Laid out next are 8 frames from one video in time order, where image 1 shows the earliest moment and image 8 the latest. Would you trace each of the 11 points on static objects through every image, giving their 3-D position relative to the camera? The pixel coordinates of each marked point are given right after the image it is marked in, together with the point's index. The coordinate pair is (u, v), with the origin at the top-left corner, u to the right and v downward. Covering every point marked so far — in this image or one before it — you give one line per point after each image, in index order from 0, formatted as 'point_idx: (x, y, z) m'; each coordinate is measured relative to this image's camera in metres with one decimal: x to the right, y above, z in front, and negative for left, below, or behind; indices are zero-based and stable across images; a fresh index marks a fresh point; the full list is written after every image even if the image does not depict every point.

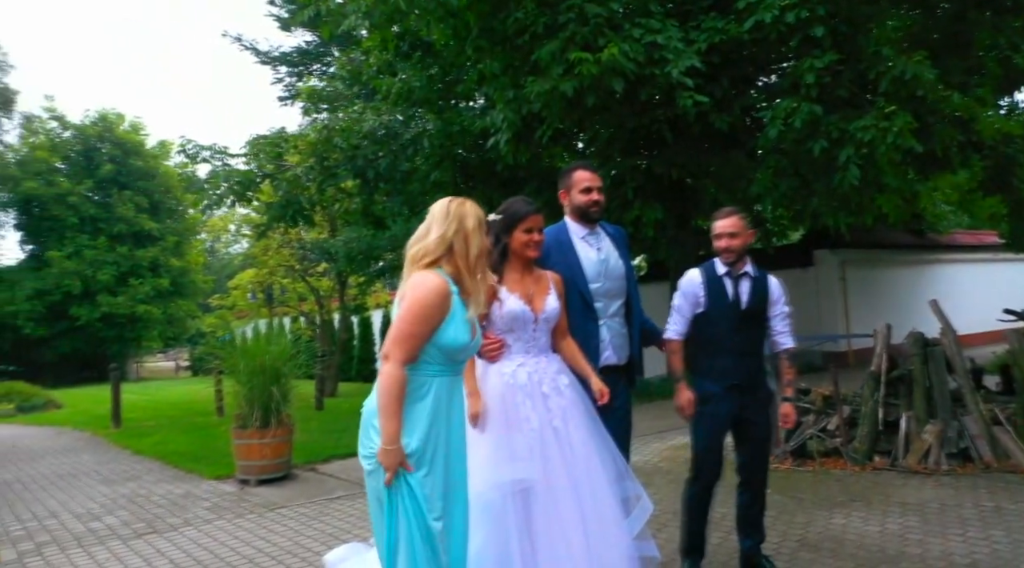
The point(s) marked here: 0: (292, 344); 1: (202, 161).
0: (-2.7, -0.8, +8.3) m
1: (-6.1, +2.5, +13.4) m
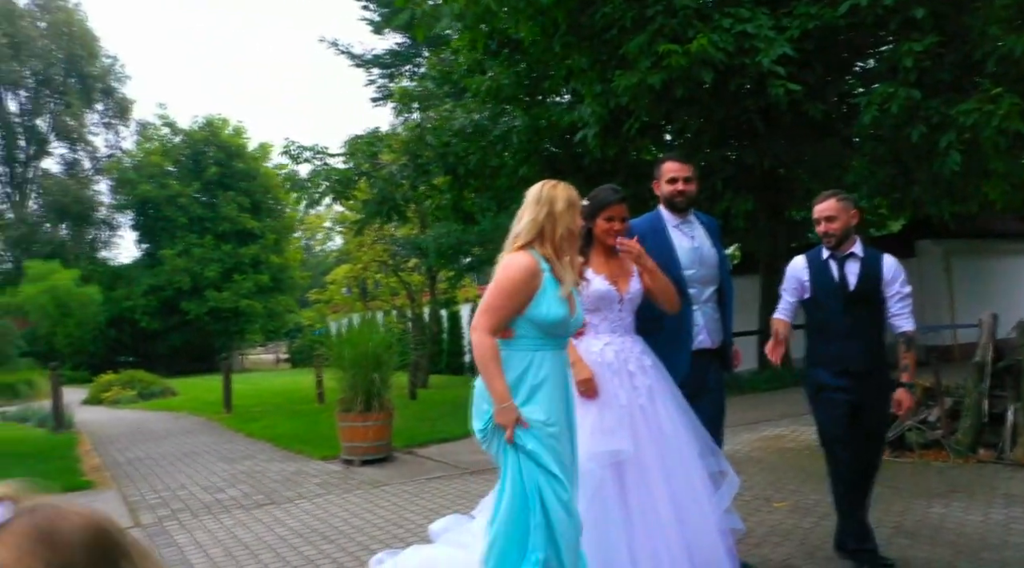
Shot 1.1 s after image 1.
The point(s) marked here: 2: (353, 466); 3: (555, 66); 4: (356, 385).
0: (-1.6, -0.7, +8.8) m
1: (-4.3, +2.6, +14.3) m
2: (-2.0, -2.3, +8.5) m
3: (+0.6, +3.1, +9.6) m
4: (-1.9, -1.3, +8.6) m
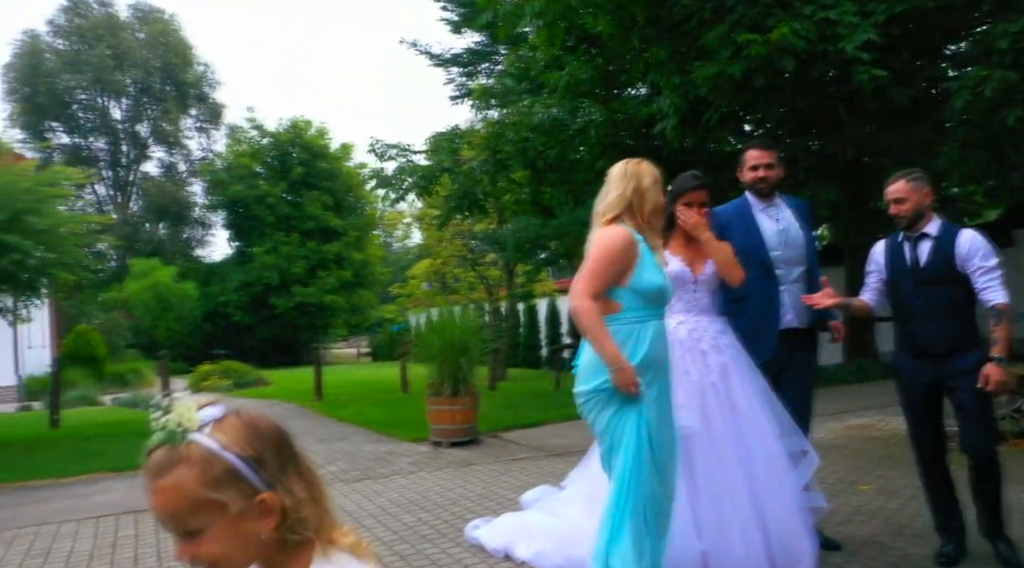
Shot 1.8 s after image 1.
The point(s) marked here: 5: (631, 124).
0: (-0.5, -0.6, +9.2) m
1: (-2.7, +2.8, +14.9) m
2: (-0.9, -2.2, +9.0) m
3: (+1.7, +3.2, +9.8) m
4: (-0.9, -1.2, +9.0) m
5: (+1.8, +2.5, +10.5) m
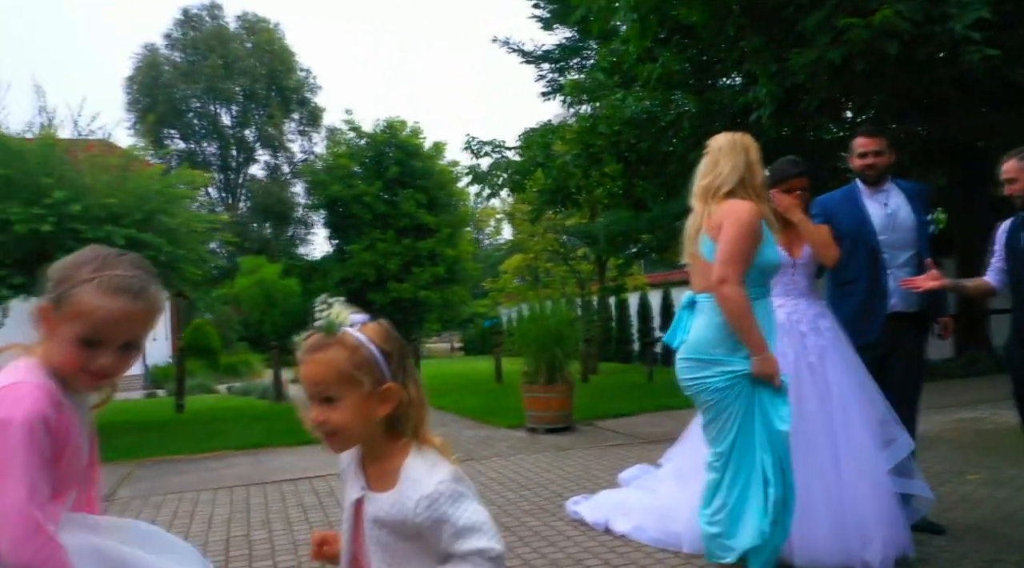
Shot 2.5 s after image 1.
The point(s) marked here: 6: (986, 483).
0: (+0.7, -0.4, +9.4) m
1: (-0.6, +2.9, +15.3) m
2: (+0.4, -2.1, +9.3) m
3: (+3.0, +3.4, +9.7) m
4: (+0.4, -1.0, +9.3) m
5: (+3.3, +2.6, +10.4) m
6: (+3.2, -1.3, +4.5) m
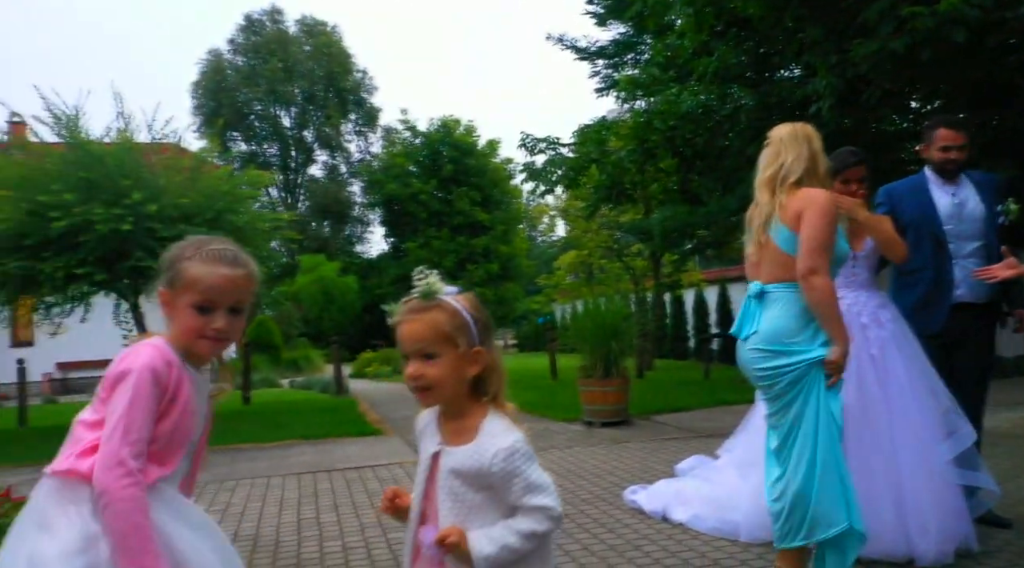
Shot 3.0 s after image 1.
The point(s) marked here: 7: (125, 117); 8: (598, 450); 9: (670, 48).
0: (+1.5, -0.4, +9.5) m
1: (+0.6, +3.0, +15.5) m
2: (+1.1, -2.0, +9.4) m
3: (+3.8, +3.4, +9.5) m
4: (+1.1, -1.0, +9.4) m
5: (+4.1, +2.7, +10.2) m
6: (+3.6, -1.3, +4.4) m
7: (-7.8, +3.4, +13.6) m
8: (+0.9, -1.8, +7.4) m
9: (+2.9, +4.3, +12.3) m
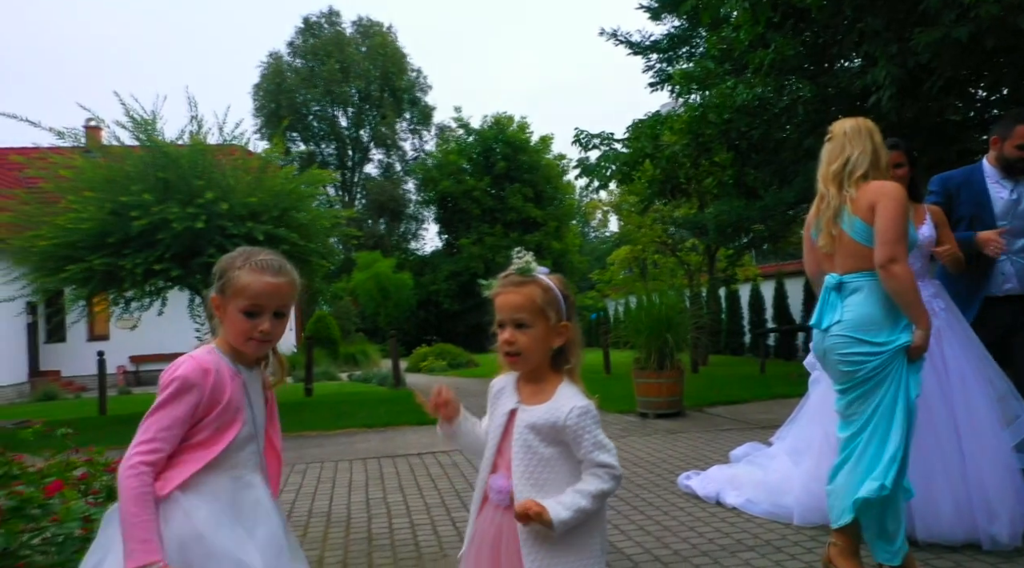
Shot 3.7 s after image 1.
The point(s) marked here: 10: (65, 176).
0: (+2.3, -0.3, +9.6) m
1: (+1.8, +3.1, +15.6) m
2: (+1.9, -1.9, +9.5) m
3: (+4.6, +3.5, +9.4) m
4: (+1.9, -0.9, +9.5) m
5: (+4.9, +2.8, +10.1) m
6: (+3.9, -1.2, +4.3) m
7: (-6.7, +3.5, +14.4) m
8: (+1.6, -1.7, +7.5) m
9: (+3.9, +4.4, +12.3) m
10: (-8.8, +2.1, +13.3) m
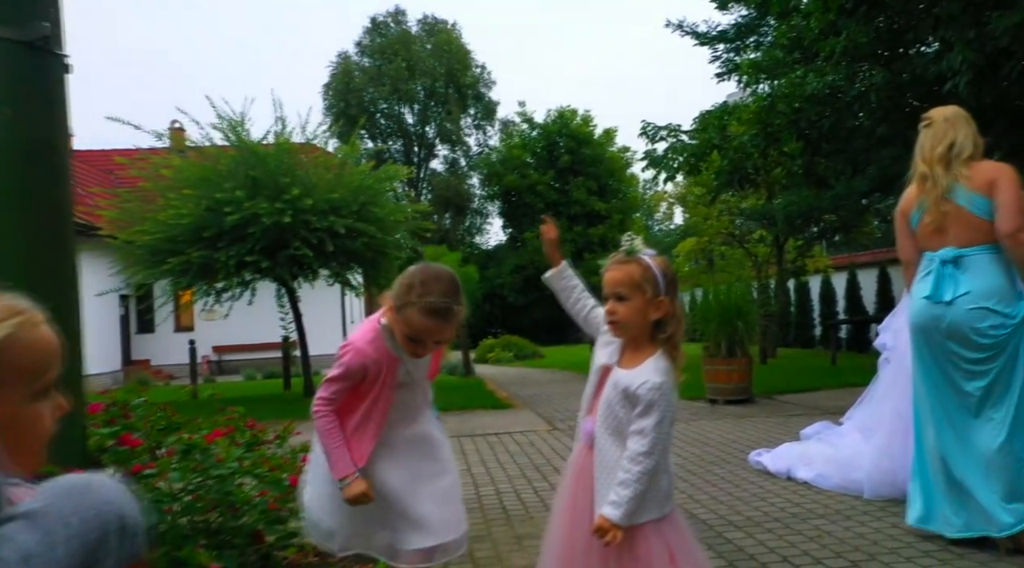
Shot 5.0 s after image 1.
0: (+3.3, -0.1, +9.7) m
1: (+3.4, +3.3, +15.7) m
2: (+2.9, -1.7, +9.7) m
3: (+5.6, +3.7, +9.4) m
4: (+2.9, -0.7, +9.7) m
5: (+6.0, +2.9, +10.0) m
6: (+4.5, -1.1, +4.4) m
7: (-5.2, +3.7, +15.3) m
8: (+2.4, -1.6, +7.8) m
9: (+5.1, +4.6, +12.3) m
10: (-7.4, +2.3, +14.4) m
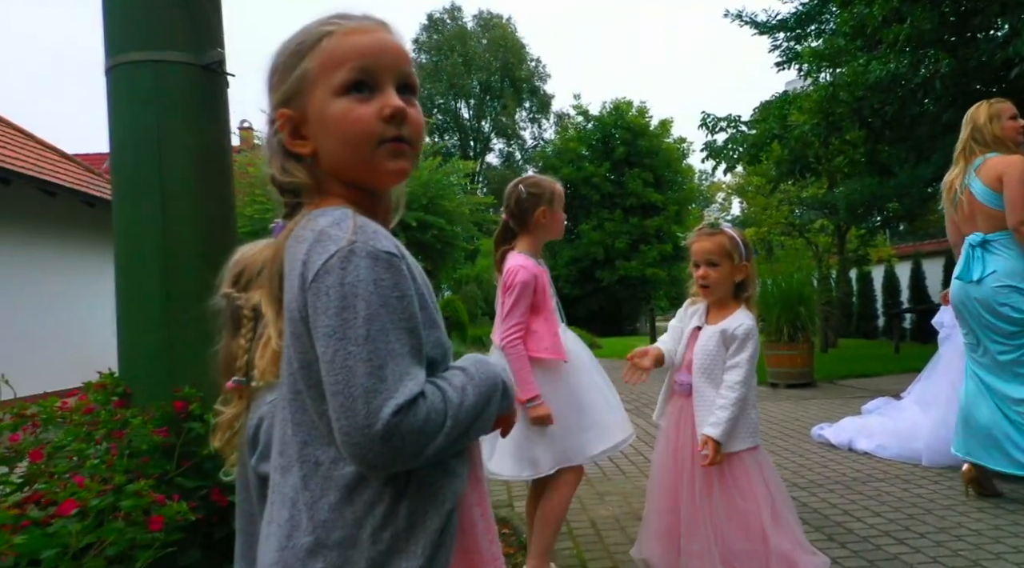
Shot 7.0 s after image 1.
0: (+4.3, +0.1, +10.0) m
1: (+4.9, +3.6, +16.0) m
2: (+3.9, -1.5, +10.1) m
3: (+6.5, +3.9, +9.4) m
4: (+3.9, -0.5, +10.0) m
5: (+7.0, +3.1, +10.0) m
6: (+5.1, -1.0, +4.6) m
7: (-3.7, +3.9, +16.2) m
8: (+3.3, -1.4, +8.2) m
9: (+6.3, +4.8, +12.4) m
10: (-6.0, +2.5, +15.5) m
